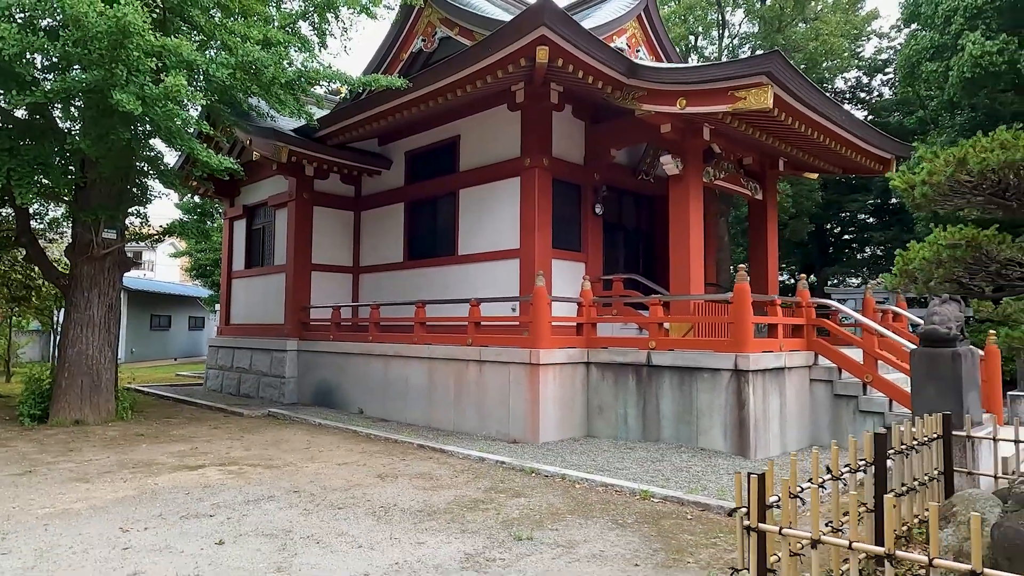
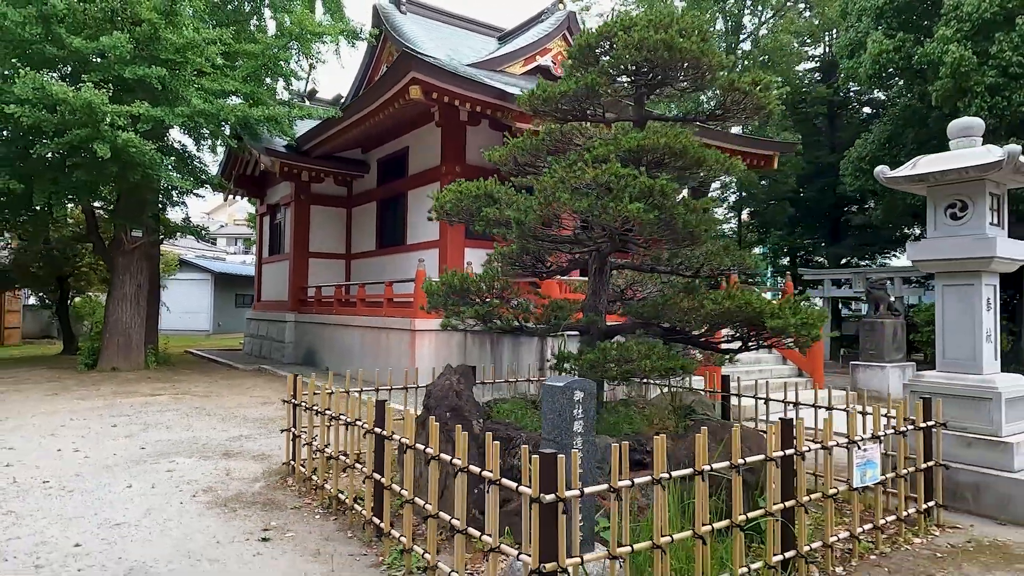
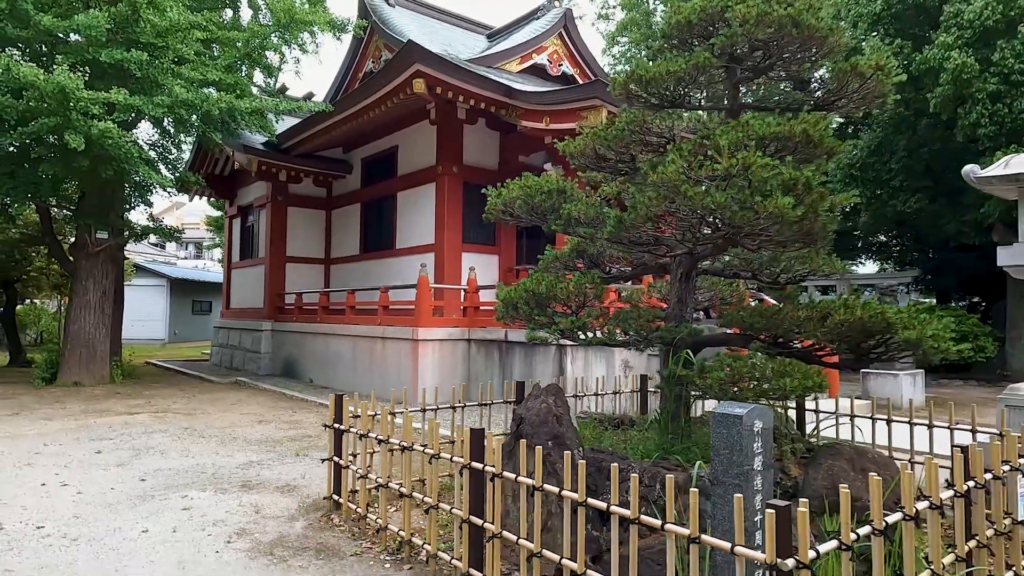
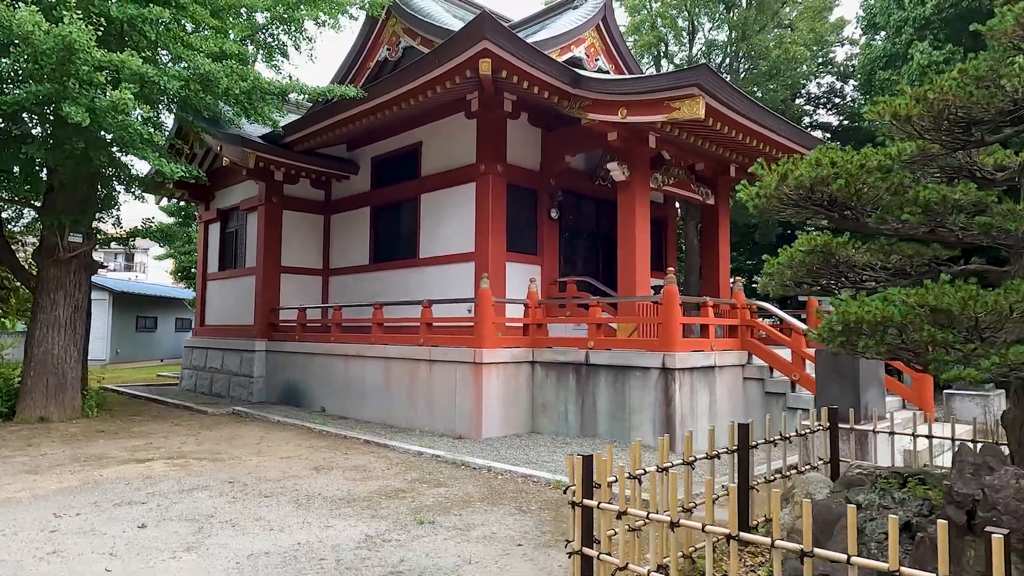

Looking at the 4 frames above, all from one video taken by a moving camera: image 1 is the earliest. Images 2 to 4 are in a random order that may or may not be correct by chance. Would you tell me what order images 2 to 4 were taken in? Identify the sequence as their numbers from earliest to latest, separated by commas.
4, 3, 2
